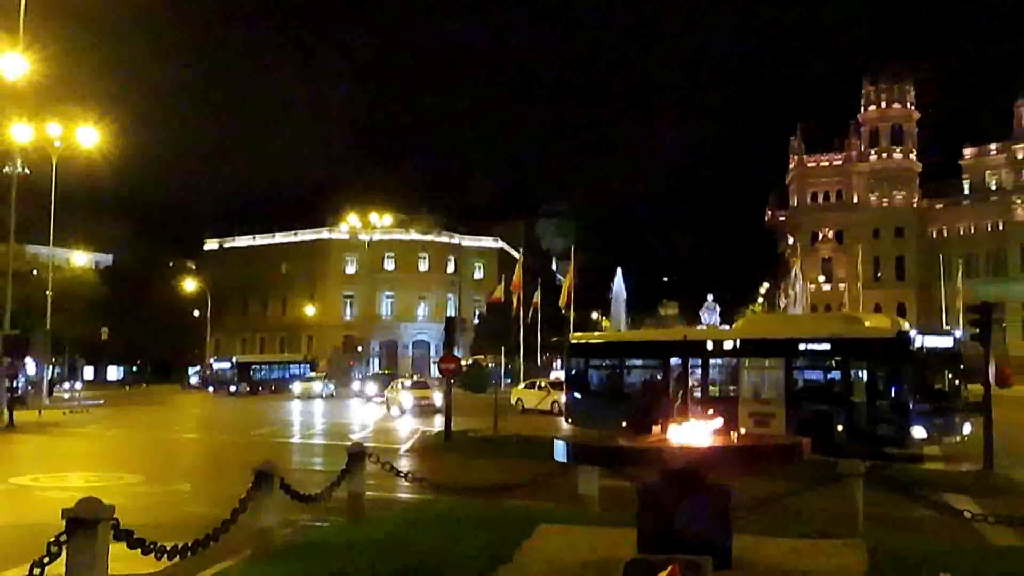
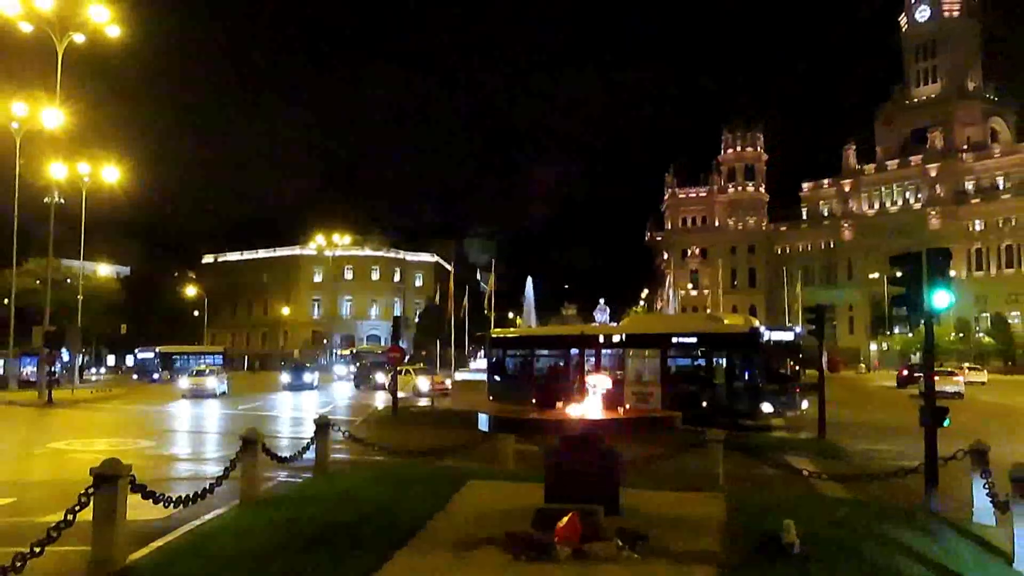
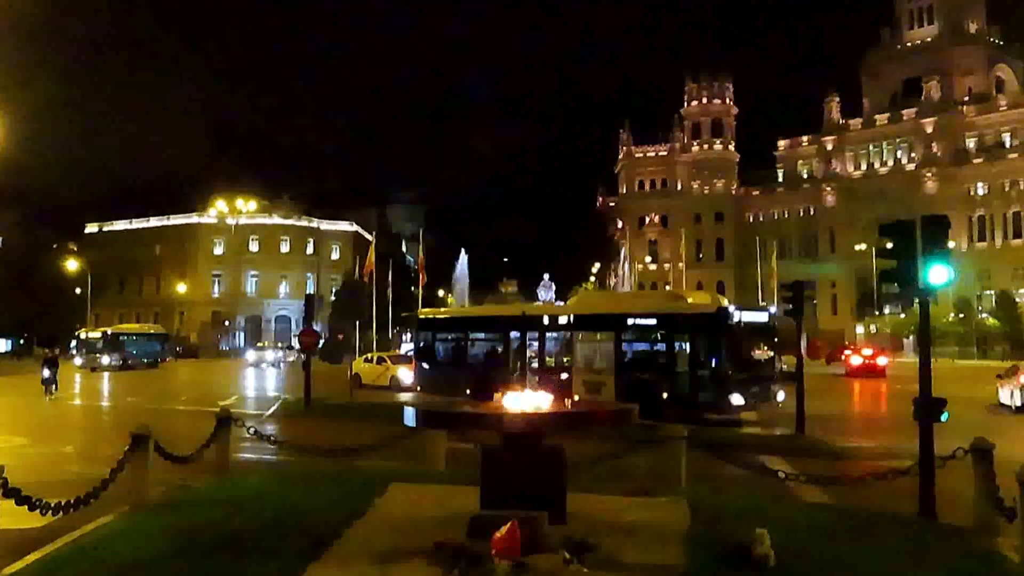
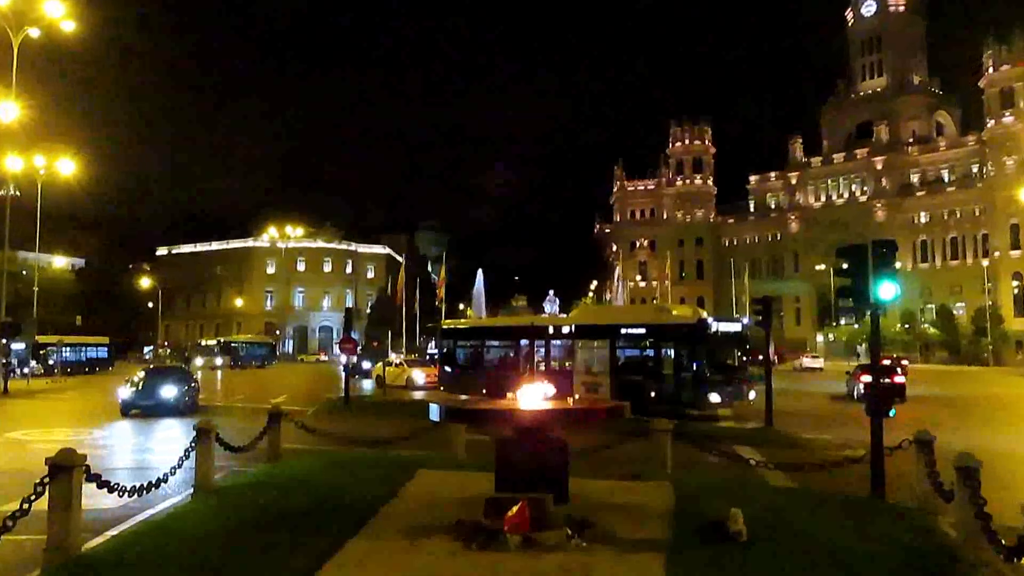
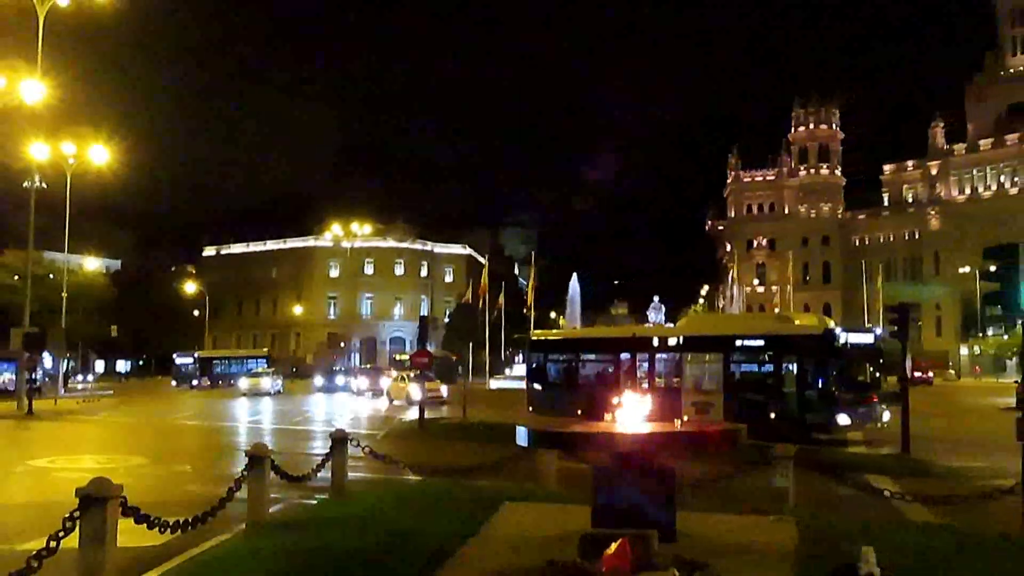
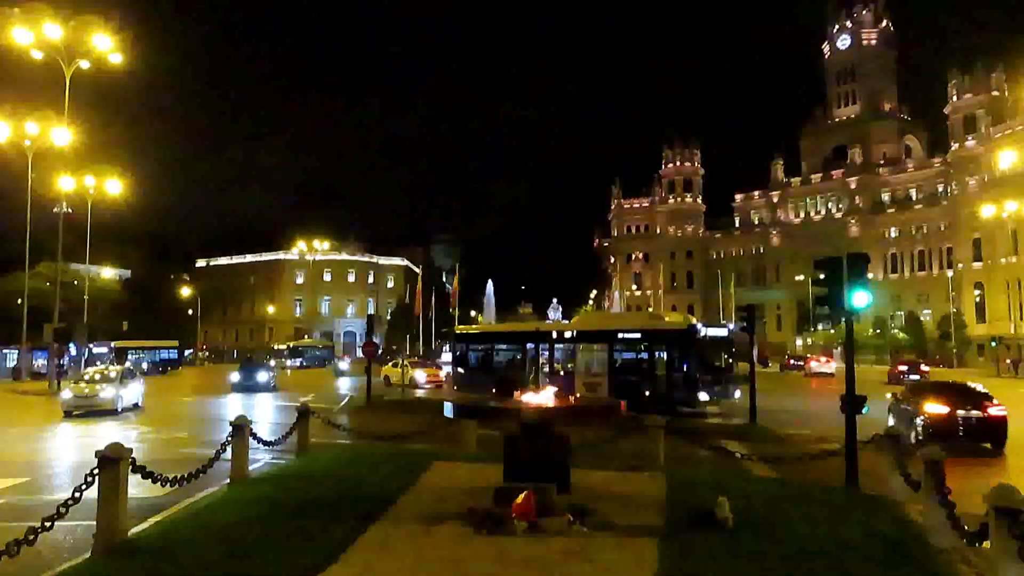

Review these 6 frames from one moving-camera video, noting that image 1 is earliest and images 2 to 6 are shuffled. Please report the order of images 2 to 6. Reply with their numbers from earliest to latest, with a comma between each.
5, 2, 6, 4, 3
